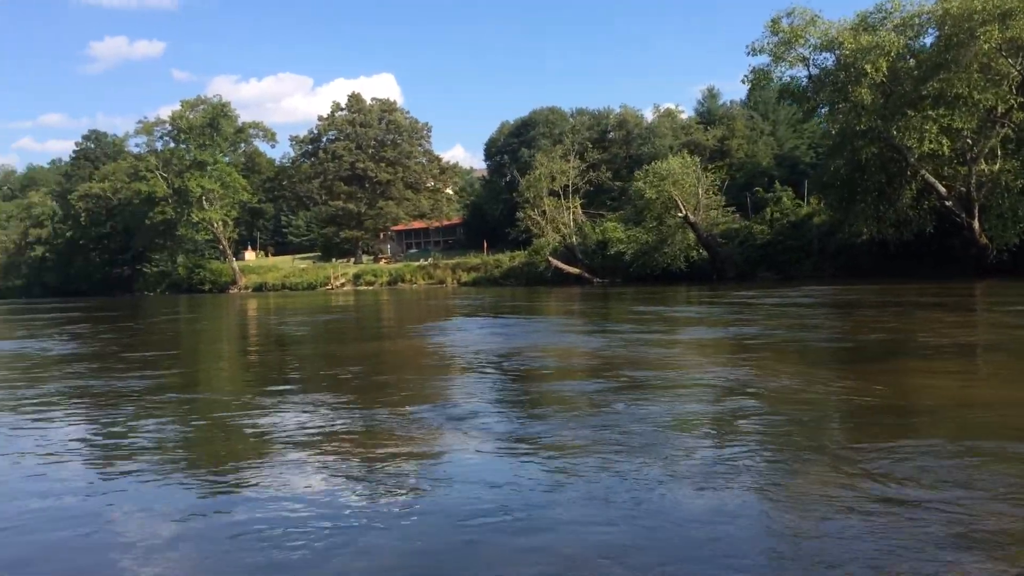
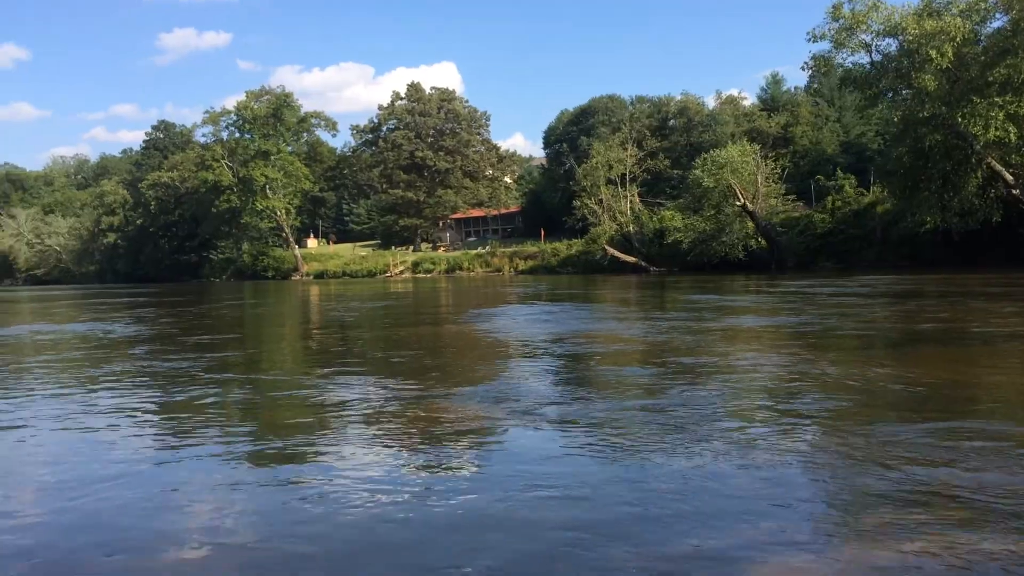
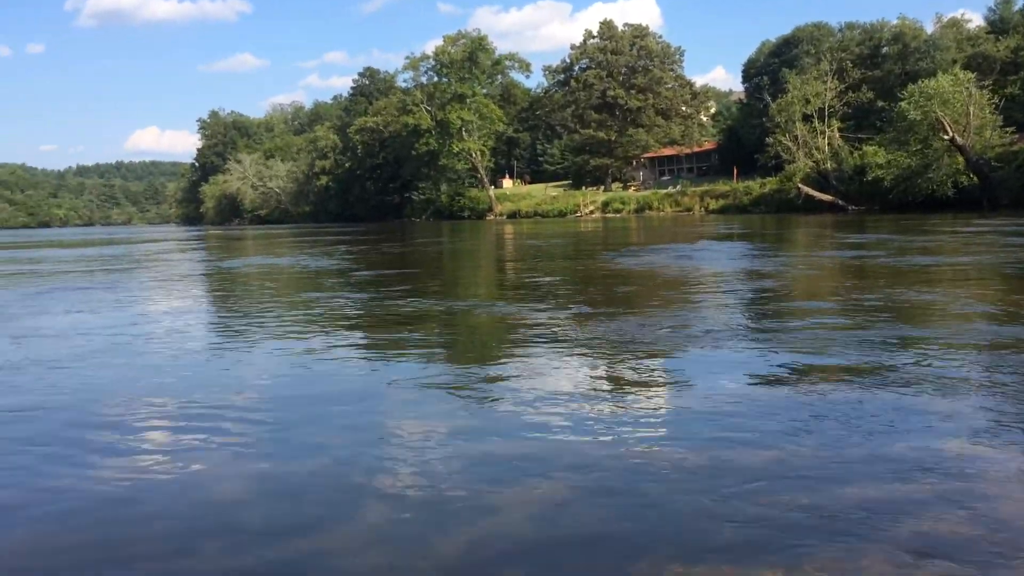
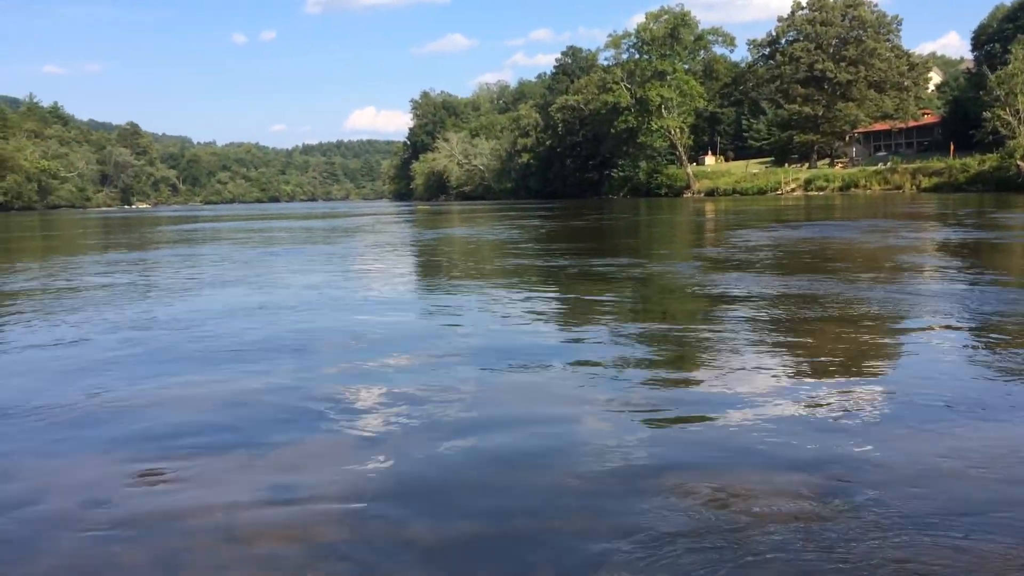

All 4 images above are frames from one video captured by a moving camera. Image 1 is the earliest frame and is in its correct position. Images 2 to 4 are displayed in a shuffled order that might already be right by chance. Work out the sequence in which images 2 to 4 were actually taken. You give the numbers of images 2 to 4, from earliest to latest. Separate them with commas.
2, 3, 4
